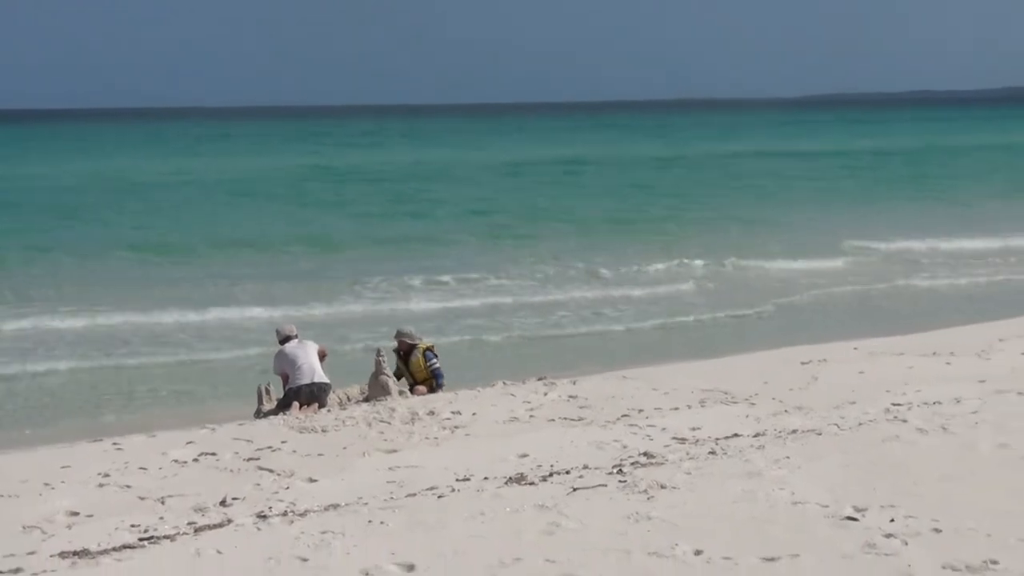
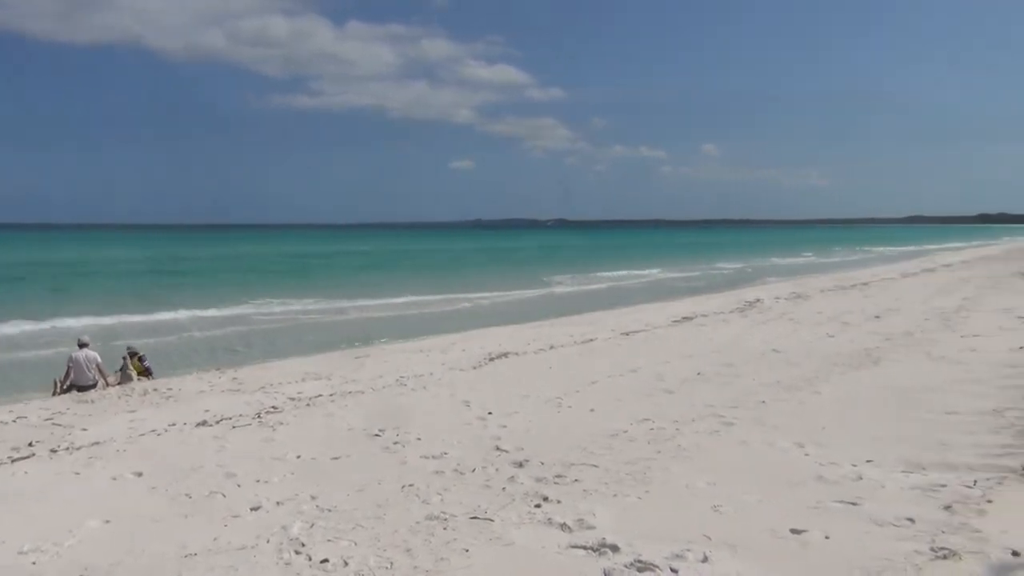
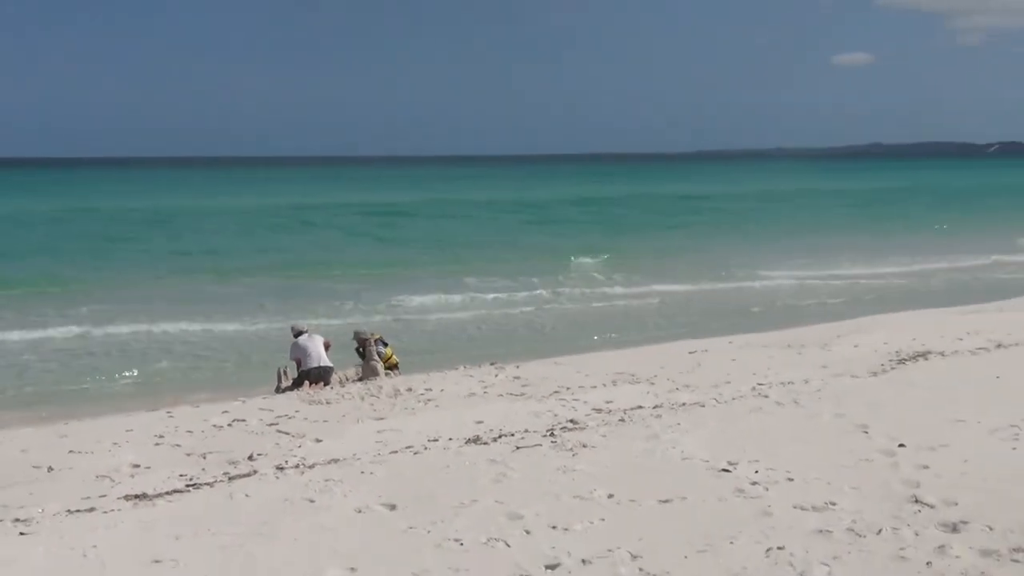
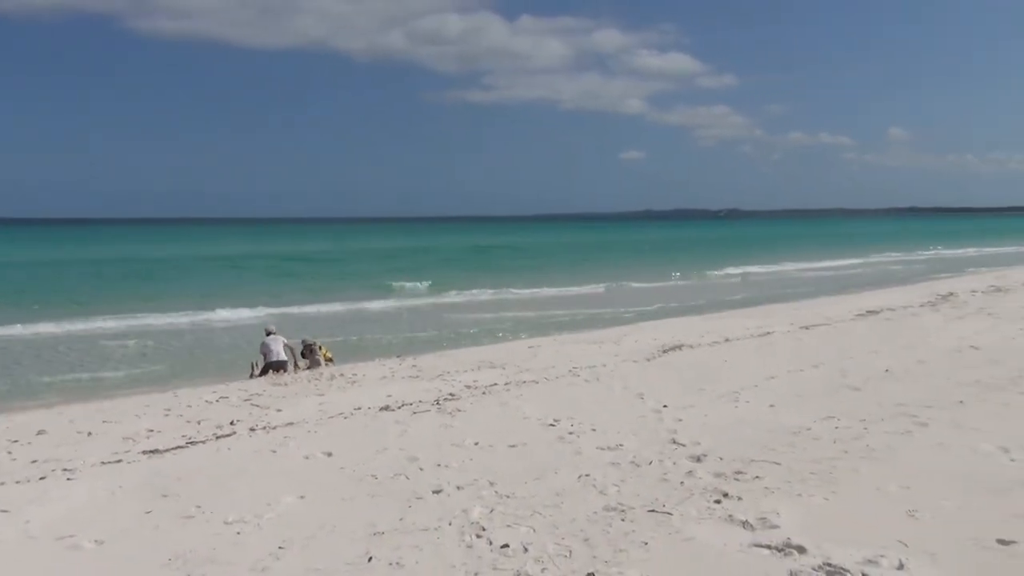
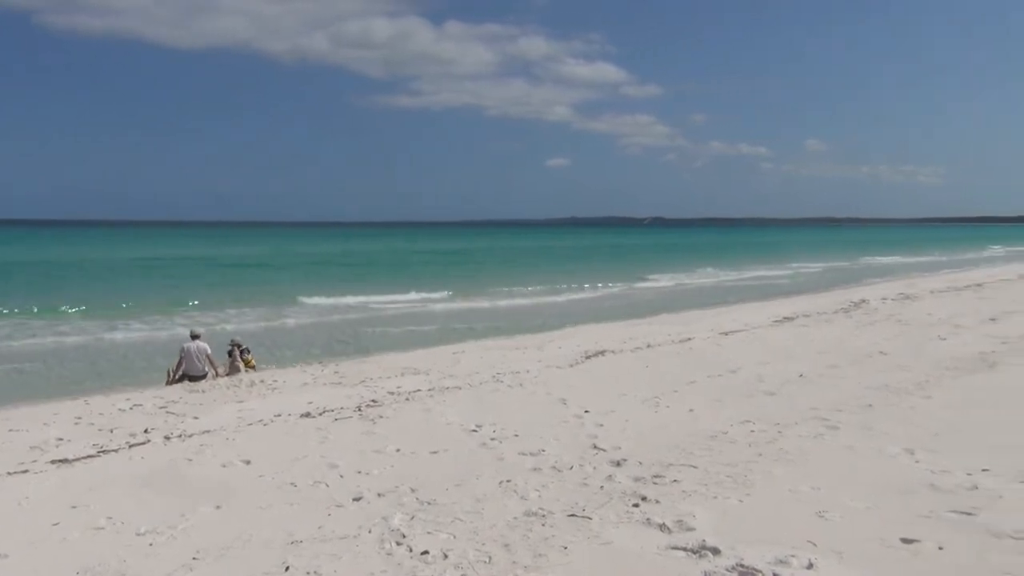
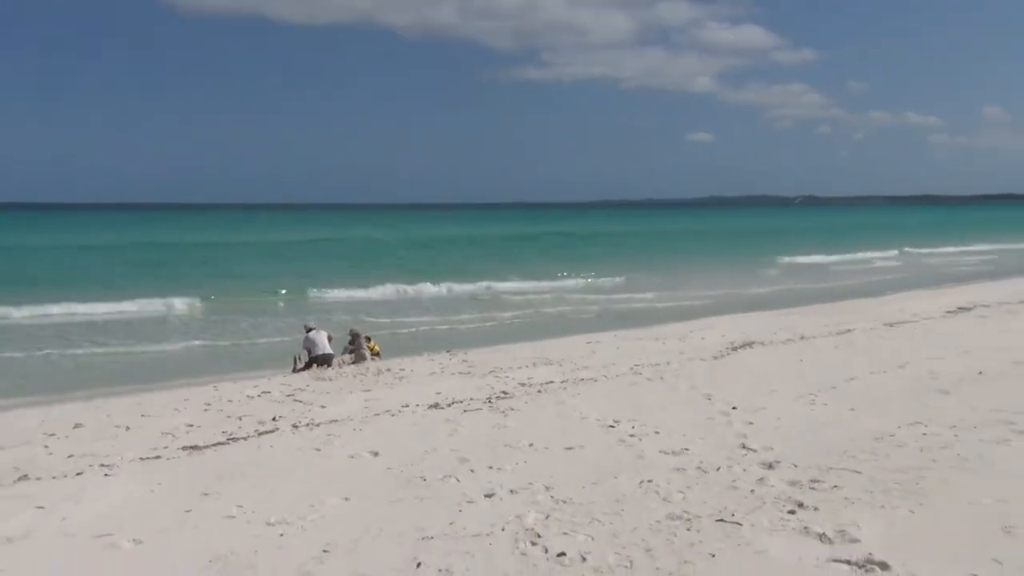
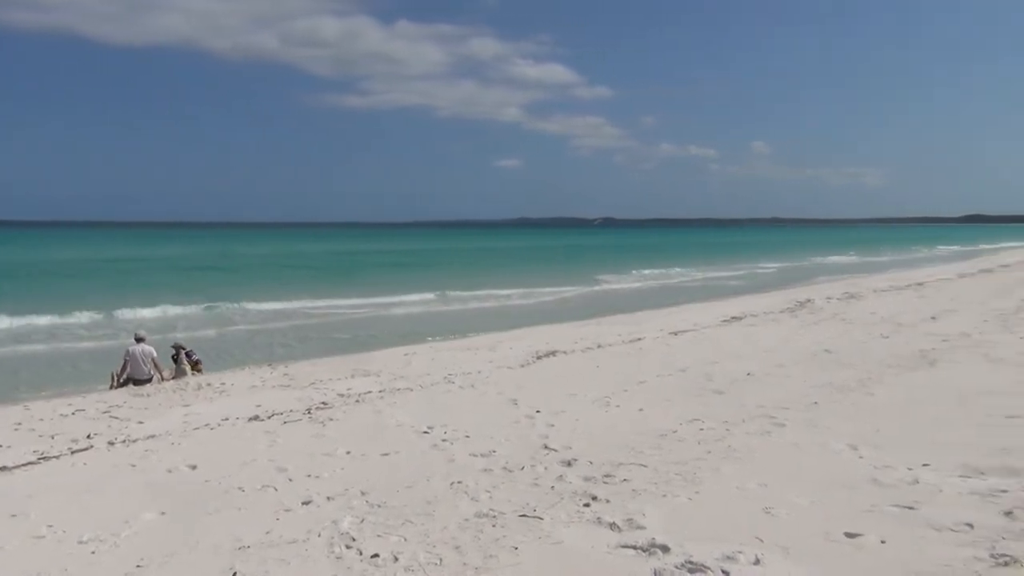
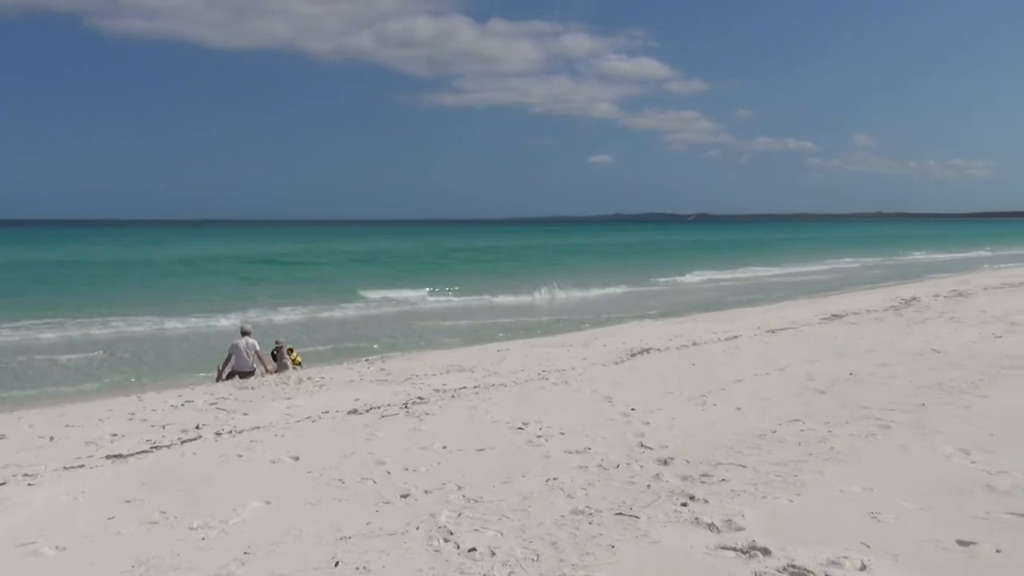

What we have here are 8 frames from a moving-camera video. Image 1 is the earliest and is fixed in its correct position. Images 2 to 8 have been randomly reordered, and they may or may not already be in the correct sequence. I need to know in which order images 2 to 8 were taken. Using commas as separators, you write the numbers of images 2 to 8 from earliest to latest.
3, 6, 4, 8, 5, 7, 2
